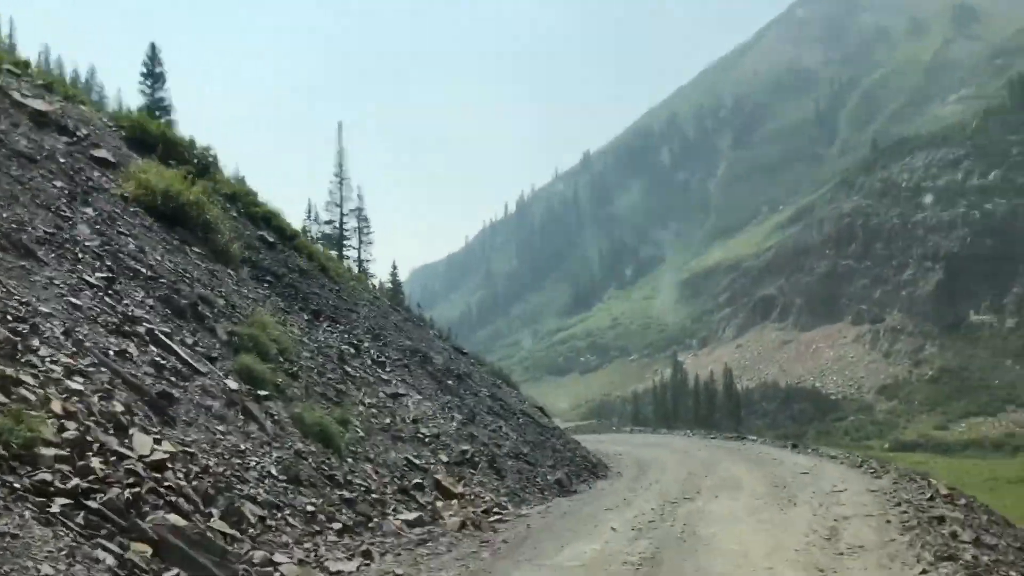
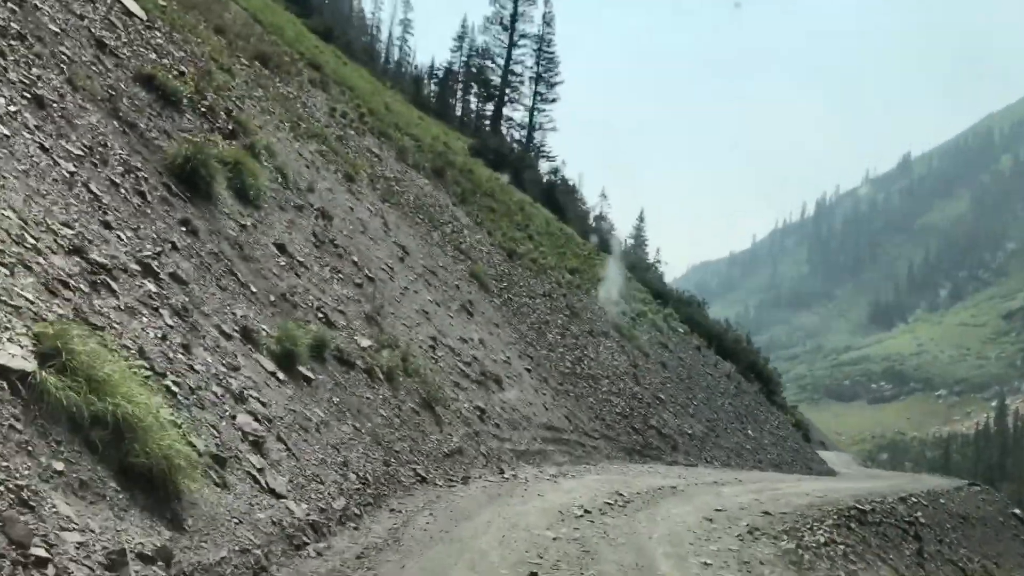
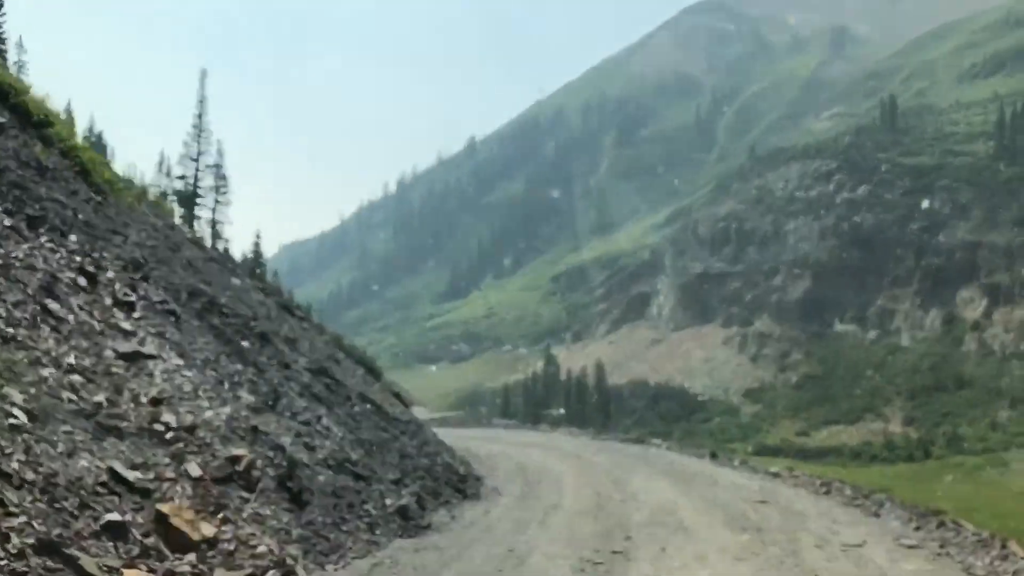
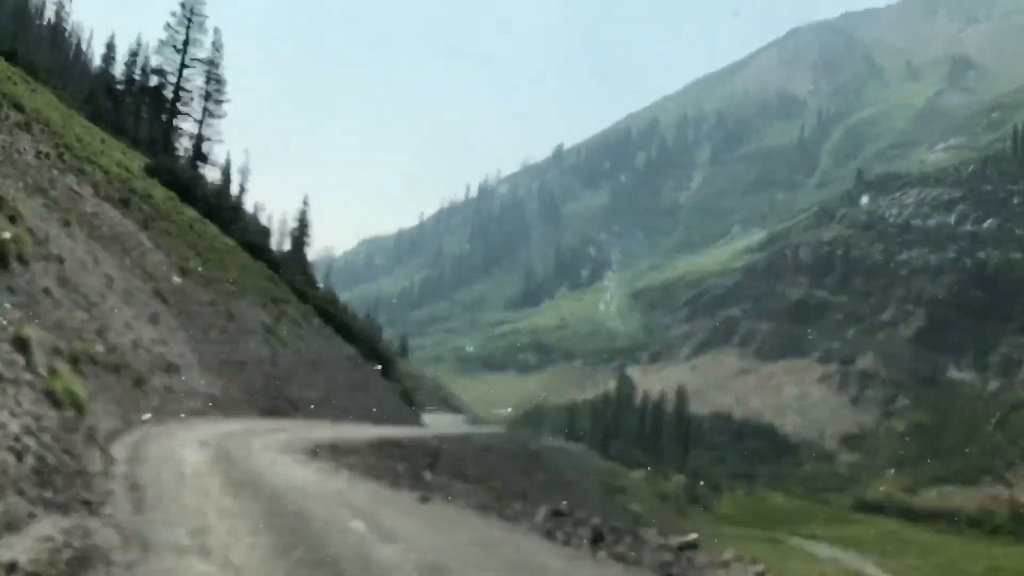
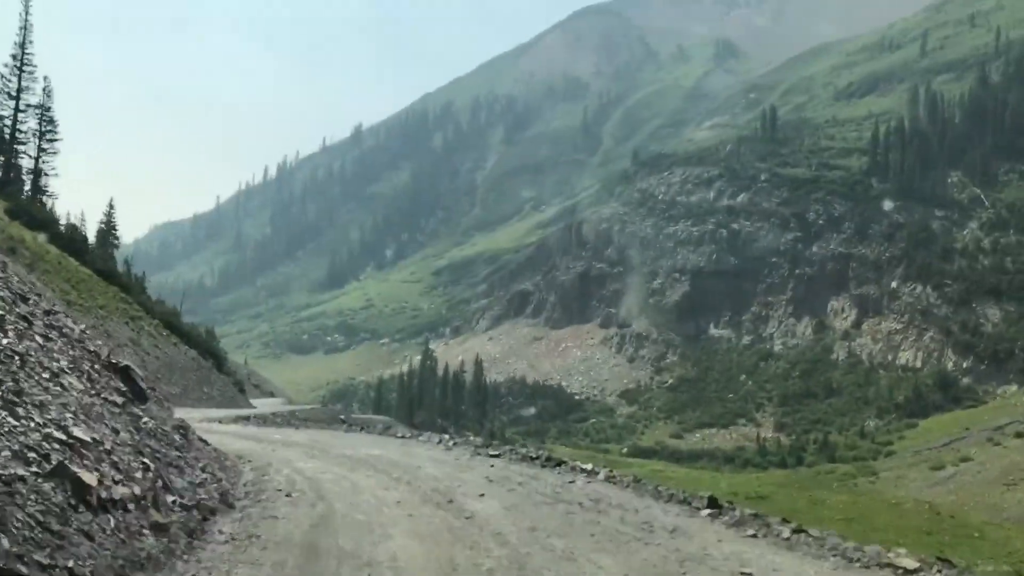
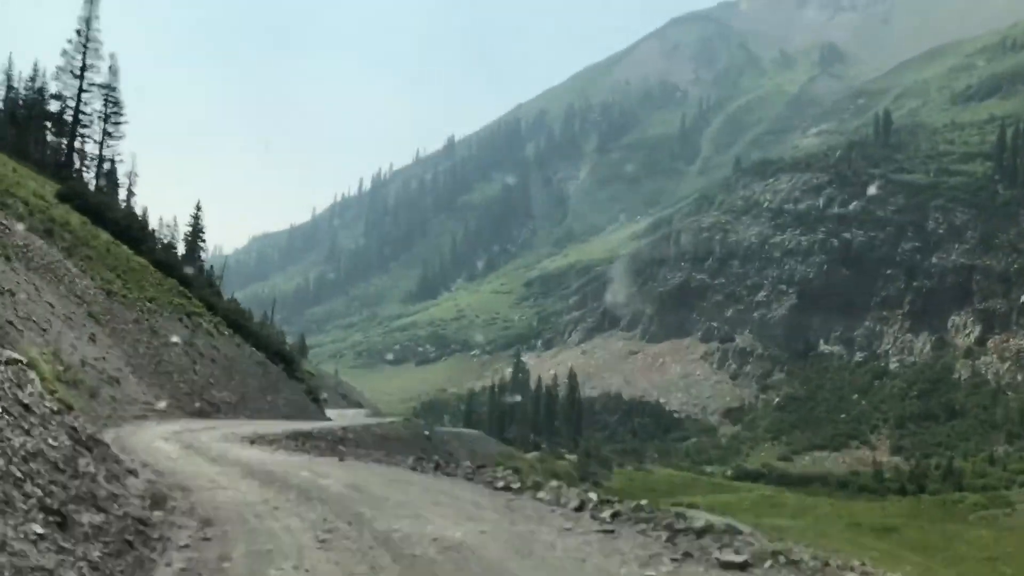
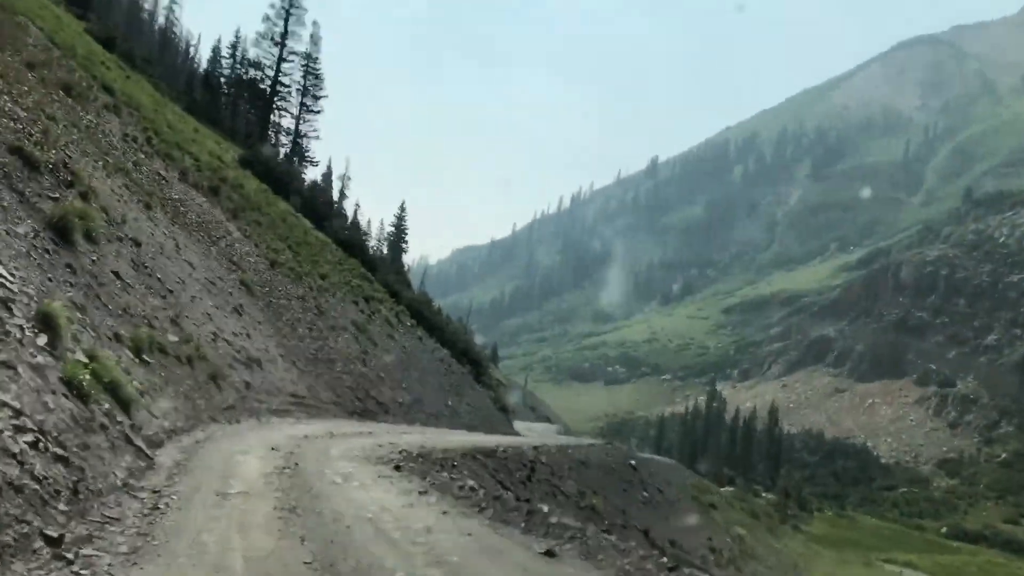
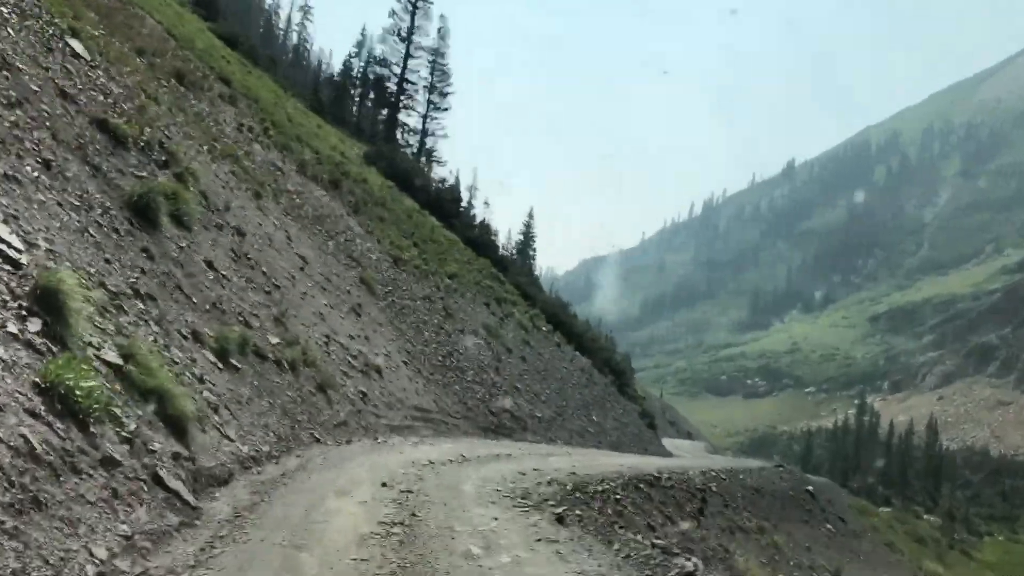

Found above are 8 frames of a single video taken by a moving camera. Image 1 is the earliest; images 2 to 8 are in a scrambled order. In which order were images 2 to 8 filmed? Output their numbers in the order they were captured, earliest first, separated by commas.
3, 5, 6, 4, 7, 8, 2
